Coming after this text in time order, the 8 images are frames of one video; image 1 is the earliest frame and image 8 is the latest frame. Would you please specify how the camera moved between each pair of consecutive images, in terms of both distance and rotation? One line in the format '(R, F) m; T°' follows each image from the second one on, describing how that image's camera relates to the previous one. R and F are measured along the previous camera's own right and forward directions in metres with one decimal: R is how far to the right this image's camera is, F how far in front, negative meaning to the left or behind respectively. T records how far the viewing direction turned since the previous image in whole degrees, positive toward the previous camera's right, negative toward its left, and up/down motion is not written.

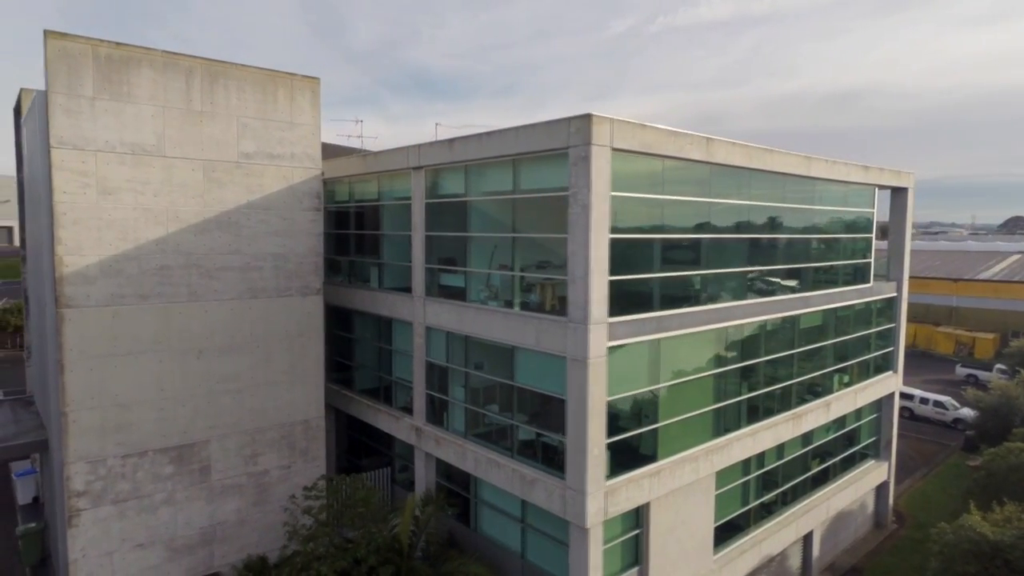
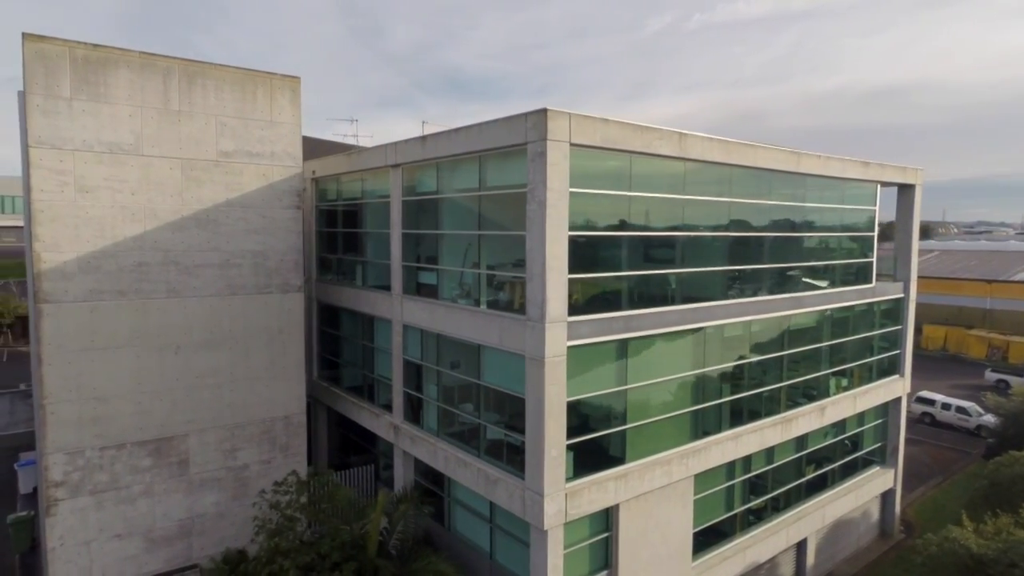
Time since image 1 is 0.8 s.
(+1.3, +0.2) m; -3°
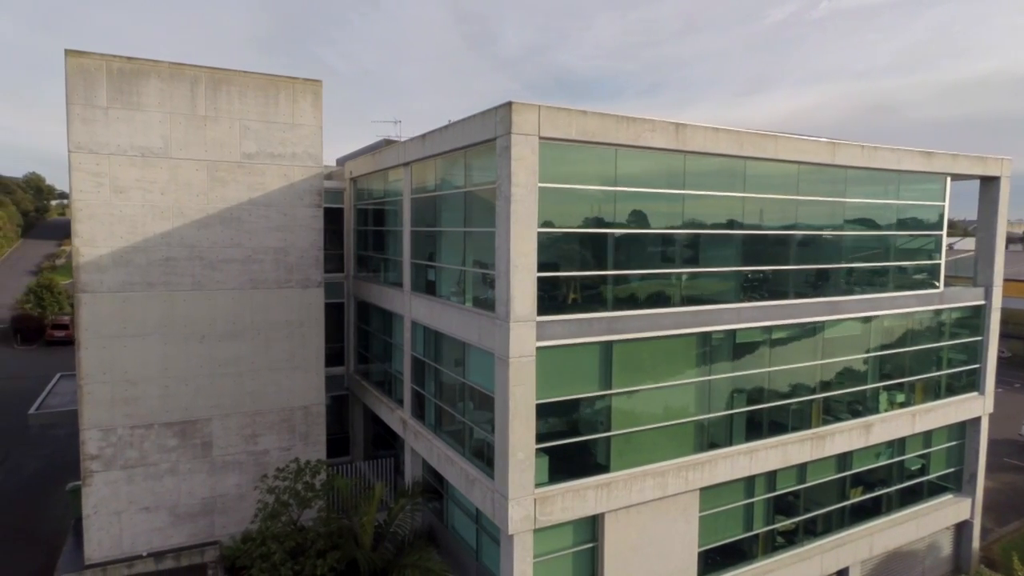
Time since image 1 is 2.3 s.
(+2.3, +0.4) m; -10°
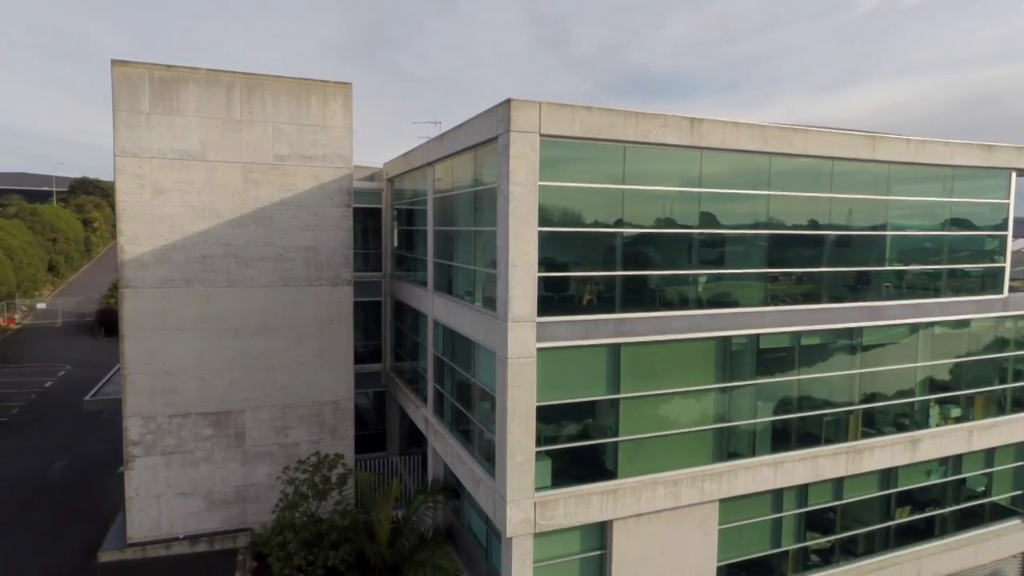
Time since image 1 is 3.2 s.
(+1.2, +0.2) m; -6°
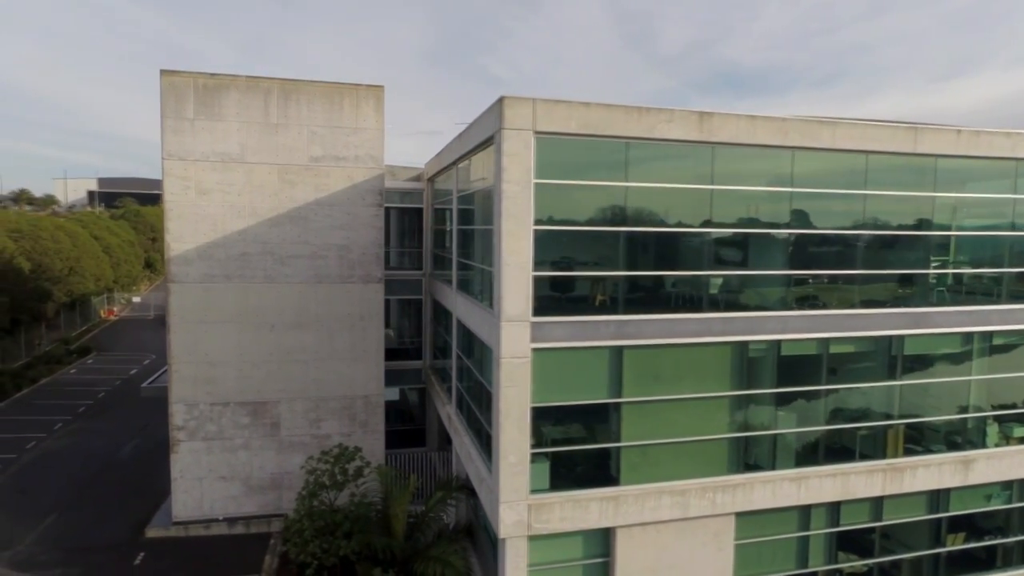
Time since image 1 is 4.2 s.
(+1.4, +0.2) m; -7°
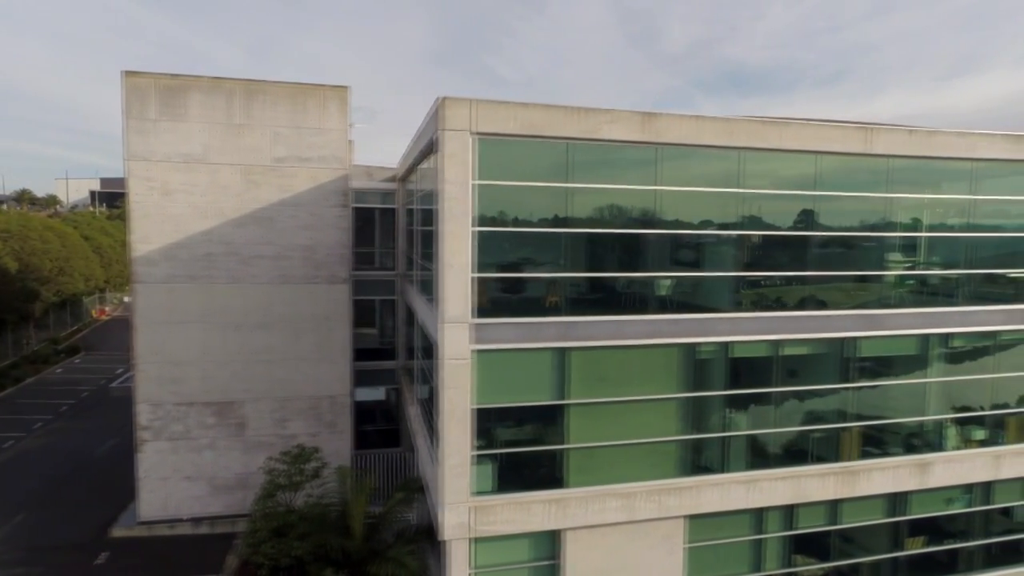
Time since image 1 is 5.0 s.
(+1.1, 0.0) m; -1°
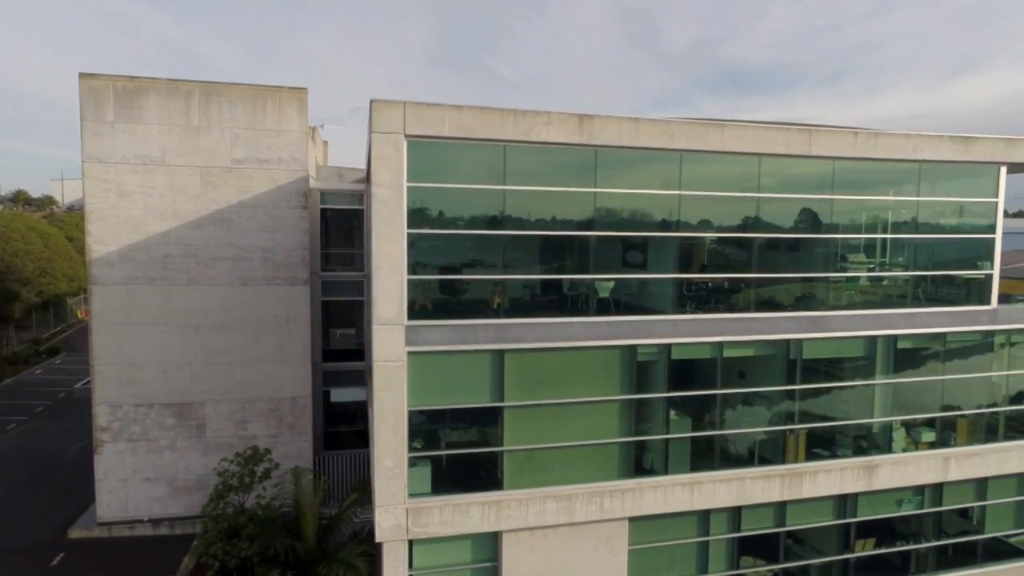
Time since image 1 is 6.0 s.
(+1.1, 0.0) m; 0°
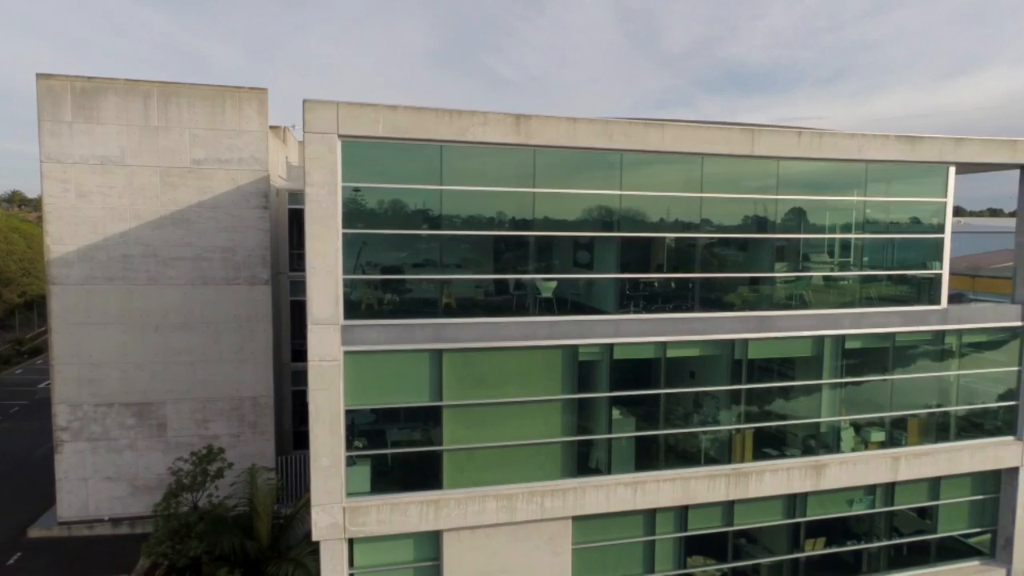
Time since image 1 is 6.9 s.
(+1.1, 0.0) m; 0°
